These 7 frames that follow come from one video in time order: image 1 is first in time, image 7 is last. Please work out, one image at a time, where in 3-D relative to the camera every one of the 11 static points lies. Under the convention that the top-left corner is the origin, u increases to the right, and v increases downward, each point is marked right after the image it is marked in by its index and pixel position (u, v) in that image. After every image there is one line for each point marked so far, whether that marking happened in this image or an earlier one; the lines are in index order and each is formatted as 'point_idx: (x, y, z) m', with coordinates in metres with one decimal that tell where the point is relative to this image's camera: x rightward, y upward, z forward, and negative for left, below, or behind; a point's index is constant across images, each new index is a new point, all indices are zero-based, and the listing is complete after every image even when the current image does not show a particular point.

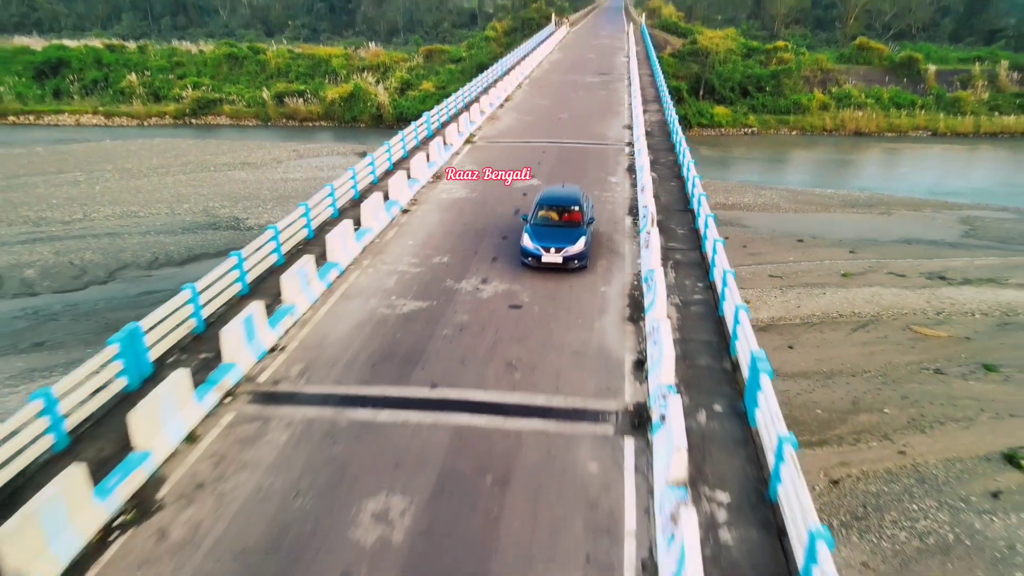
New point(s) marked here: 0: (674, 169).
0: (+3.2, +2.4, +14.8) m
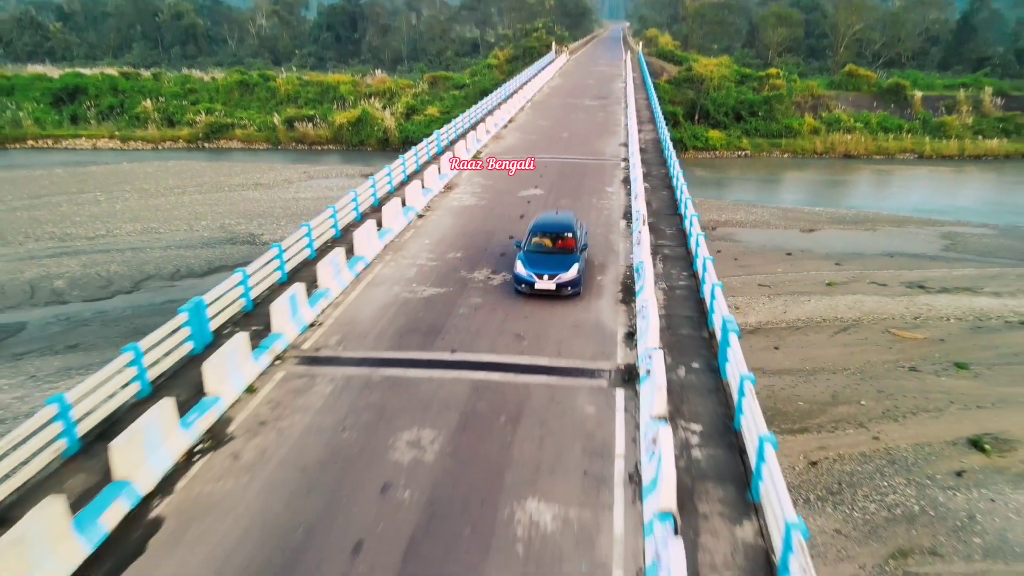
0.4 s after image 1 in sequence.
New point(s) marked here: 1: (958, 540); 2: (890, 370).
0: (+3.3, +2.3, +16.1) m
1: (+6.4, -3.5, +10.7) m
2: (+7.9, -1.7, +15.5) m
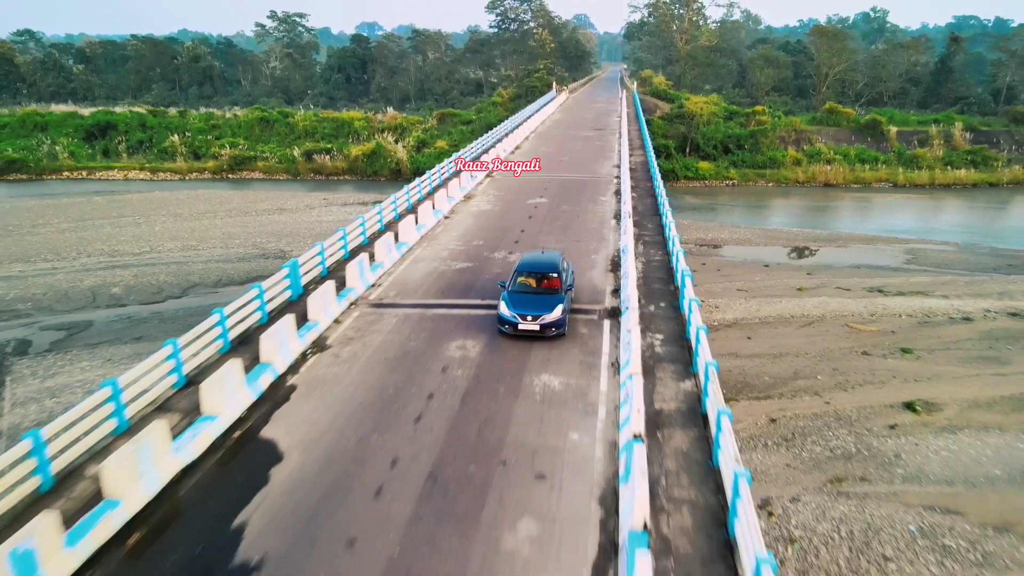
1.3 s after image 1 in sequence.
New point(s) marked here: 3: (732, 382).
0: (+3.5, +2.4, +18.9) m
1: (+6.6, -3.1, +13.2) m
2: (+8.1, -1.6, +18.0) m
3: (+5.0, -2.1, +16.7) m
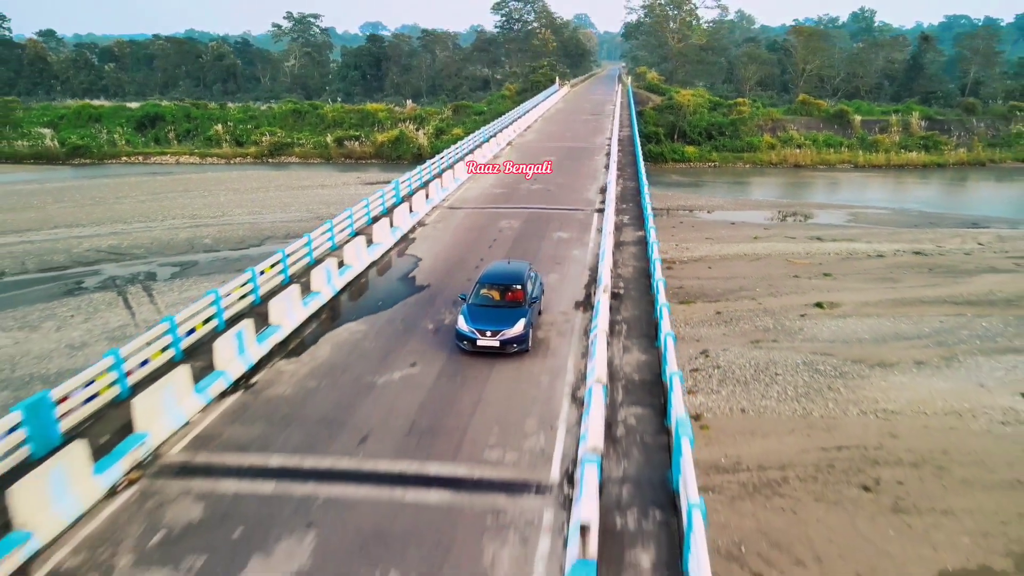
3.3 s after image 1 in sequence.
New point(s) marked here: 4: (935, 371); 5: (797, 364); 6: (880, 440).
0: (+4.0, +4.4, +24.7) m
1: (+7.1, -1.2, +19.0) m
2: (+8.6, +0.4, +23.9) m
3: (+5.5, -0.1, +22.6) m
4: (+9.6, -1.8, +16.9) m
5: (+6.5, -1.7, +17.1) m
6: (+6.9, -2.9, +13.8) m
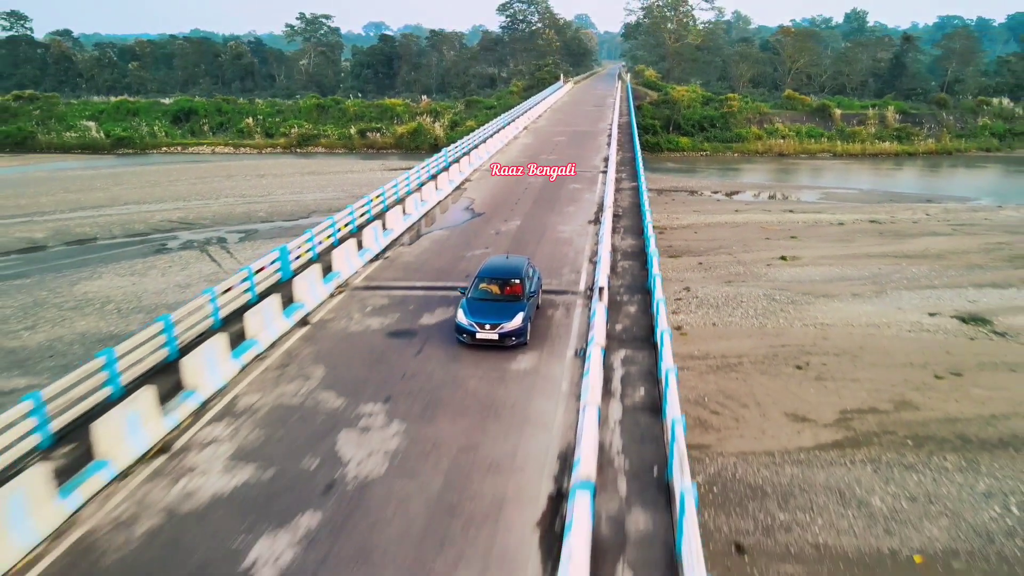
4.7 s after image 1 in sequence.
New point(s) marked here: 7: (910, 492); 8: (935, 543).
0: (+4.7, +5.9, +29.3) m
1: (+7.7, +0.4, +23.6) m
2: (+9.3, +1.9, +28.5) m
3: (+6.2, +1.4, +27.2) m
4: (+10.2, -0.3, +21.5) m
5: (+7.2, -0.2, +21.7) m
6: (+7.5, -1.3, +18.4) m
7: (+6.6, -3.4, +12.3) m
8: (+6.3, -3.8, +11.1) m
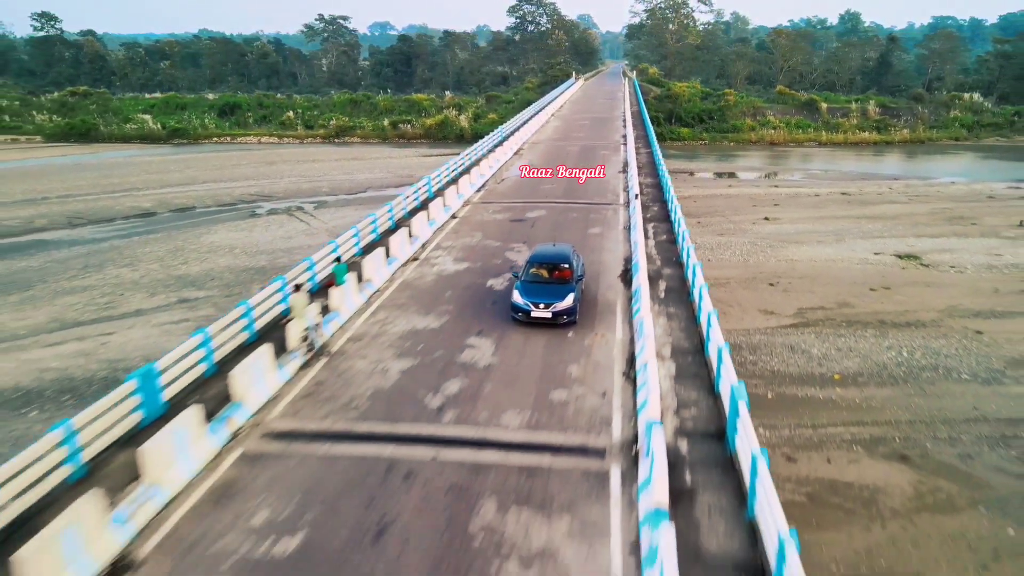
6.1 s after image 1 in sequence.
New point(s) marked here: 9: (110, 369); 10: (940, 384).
0: (+6.1, +7.8, +35.3) m
1: (+9.2, +2.3, +29.7) m
2: (+10.7, +3.8, +34.5) m
3: (+7.6, +3.3, +33.2) m
4: (+11.7, +1.6, +27.5) m
5: (+8.7, +1.7, +27.8) m
6: (+9.0, +0.6, +24.4) m
7: (+8.0, -1.4, +18.3) m
8: (+7.8, -1.9, +17.1) m
9: (-9.5, -1.9, +17.6) m
10: (+9.4, -2.1, +16.4) m
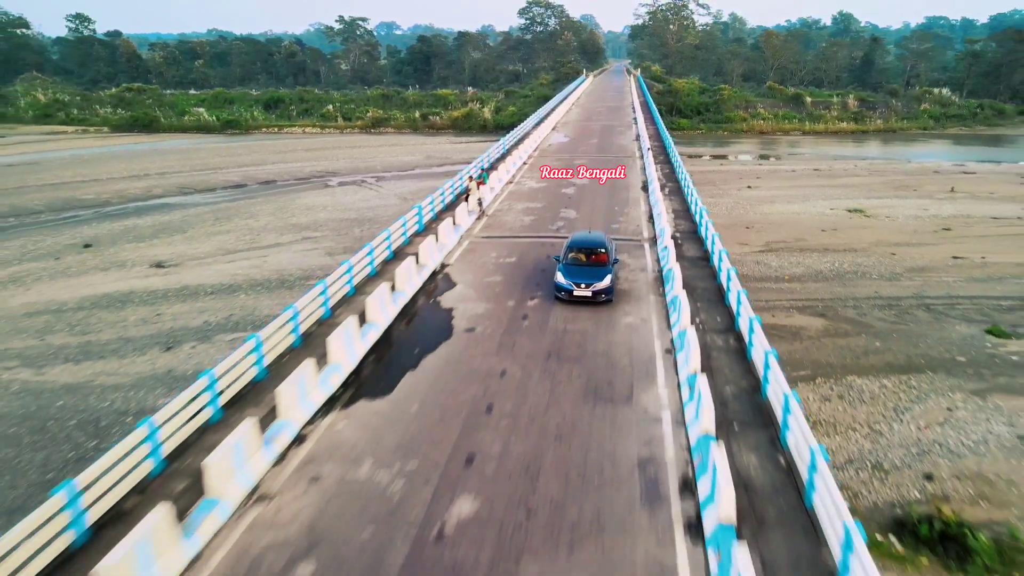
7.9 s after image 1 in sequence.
0: (+7.8, +10.2, +42.9) m
1: (+10.8, +4.7, +37.2) m
2: (+12.4, +6.2, +42.0) m
3: (+9.3, +5.7, +40.7) m
4: (+13.3, +4.0, +35.0) m
5: (+10.3, +4.1, +35.3) m
6: (+10.6, +3.0, +32.0) m
7: (+9.7, +0.9, +25.8) m
8: (+9.4, +0.5, +24.7) m
9: (-7.9, +0.5, +25.1) m
10: (+11.1, +0.3, +24.0) m
